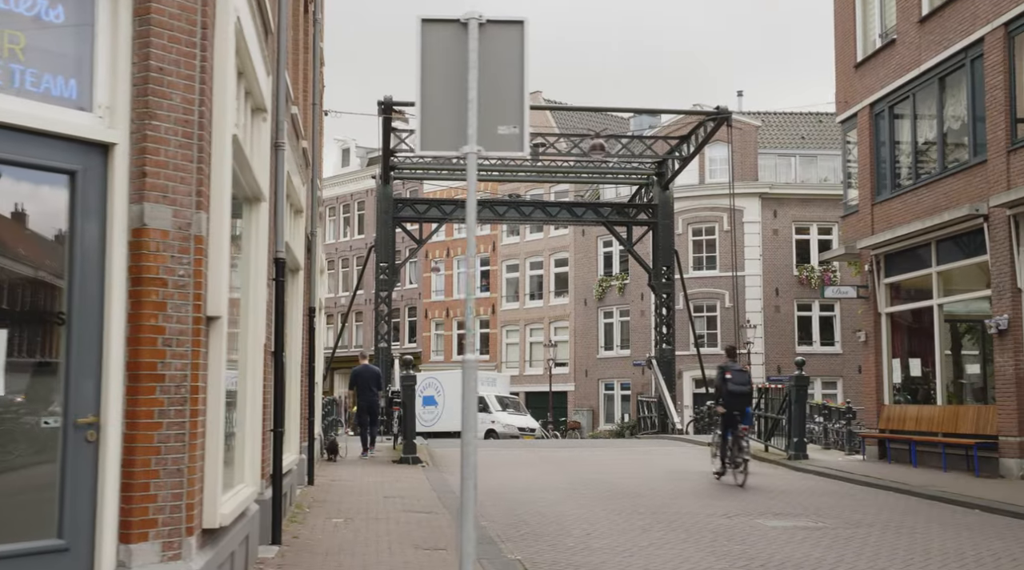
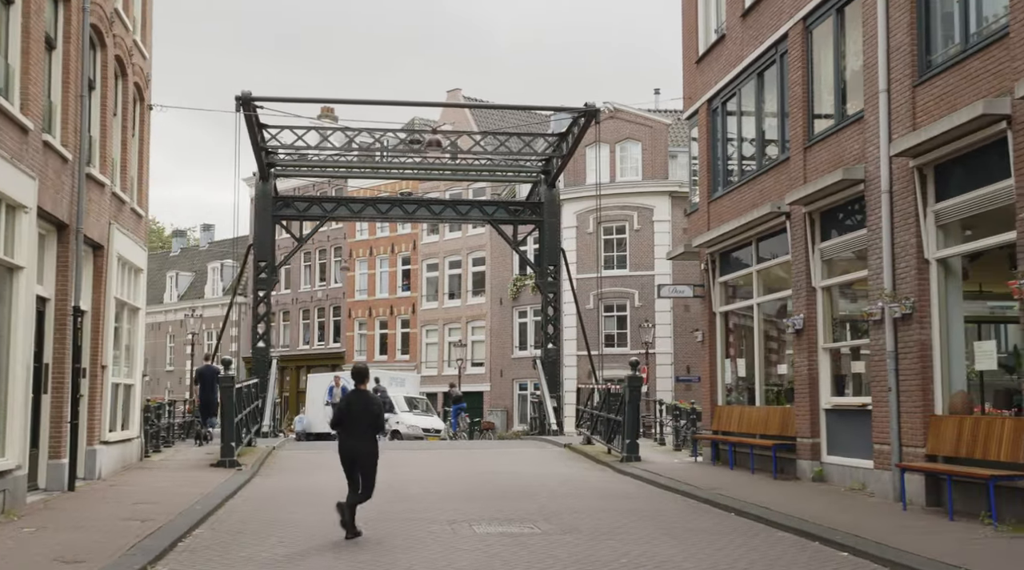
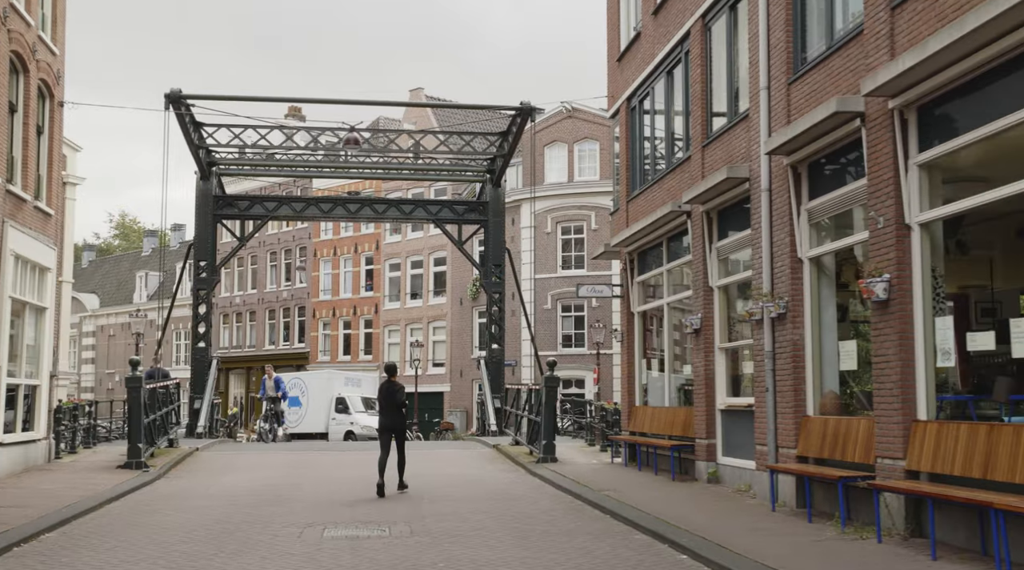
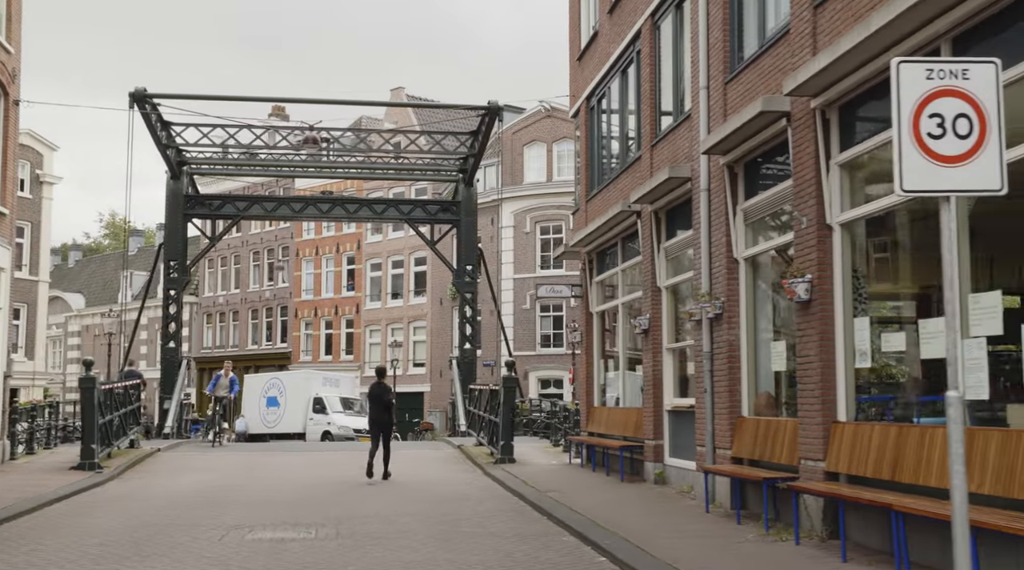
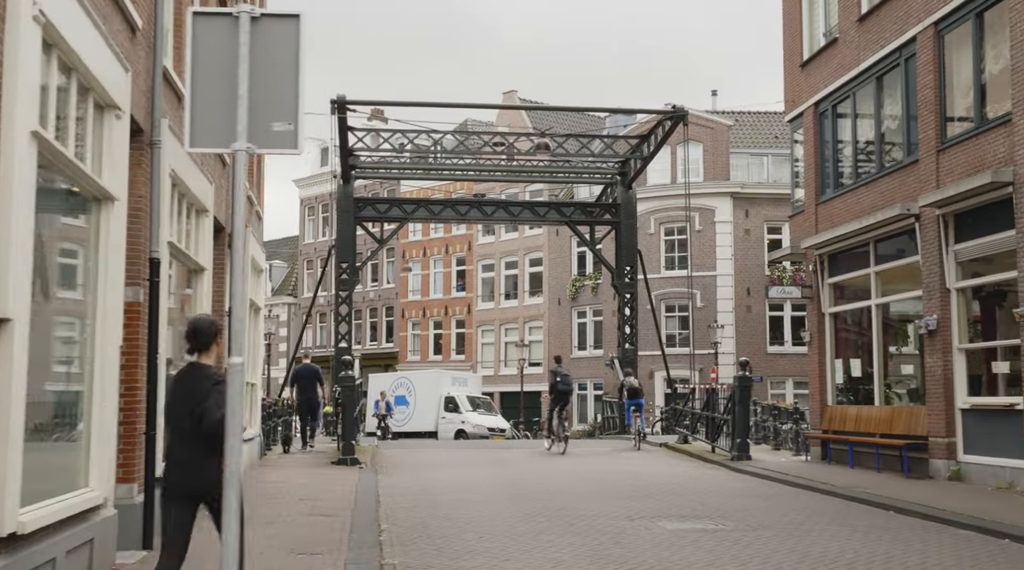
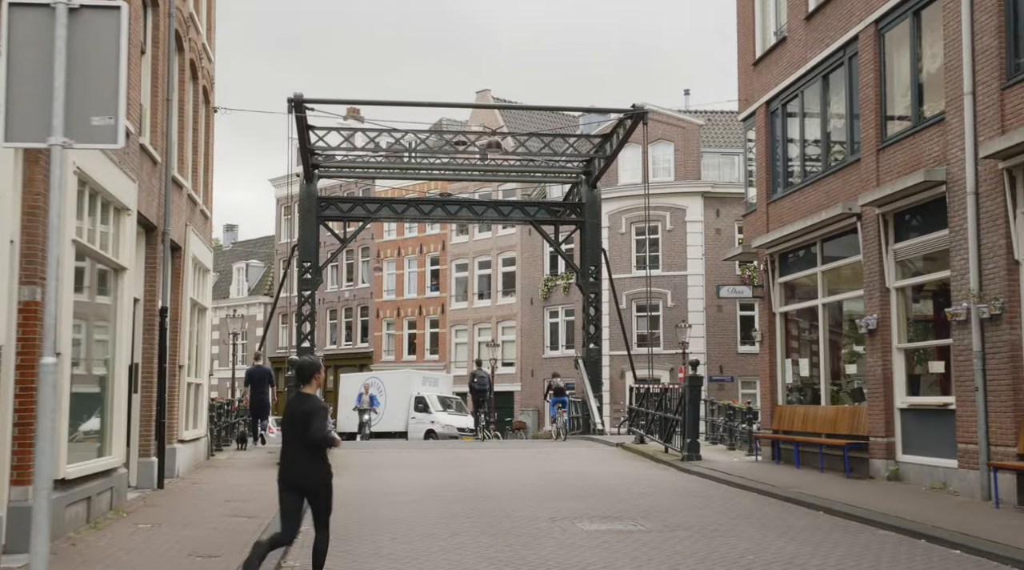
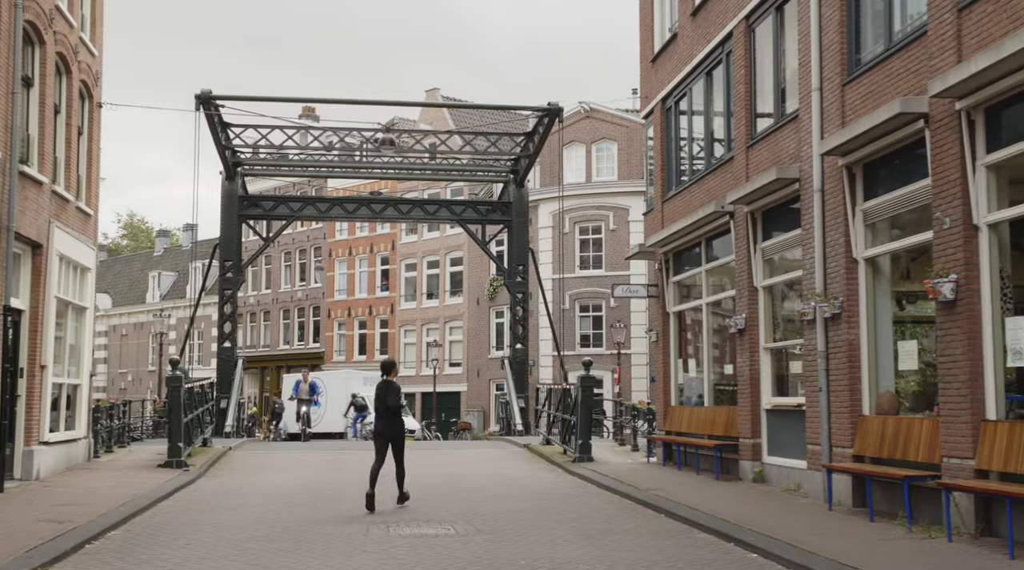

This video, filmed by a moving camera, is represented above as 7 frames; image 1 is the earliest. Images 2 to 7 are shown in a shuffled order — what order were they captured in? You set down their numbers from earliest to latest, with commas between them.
5, 6, 2, 7, 3, 4
